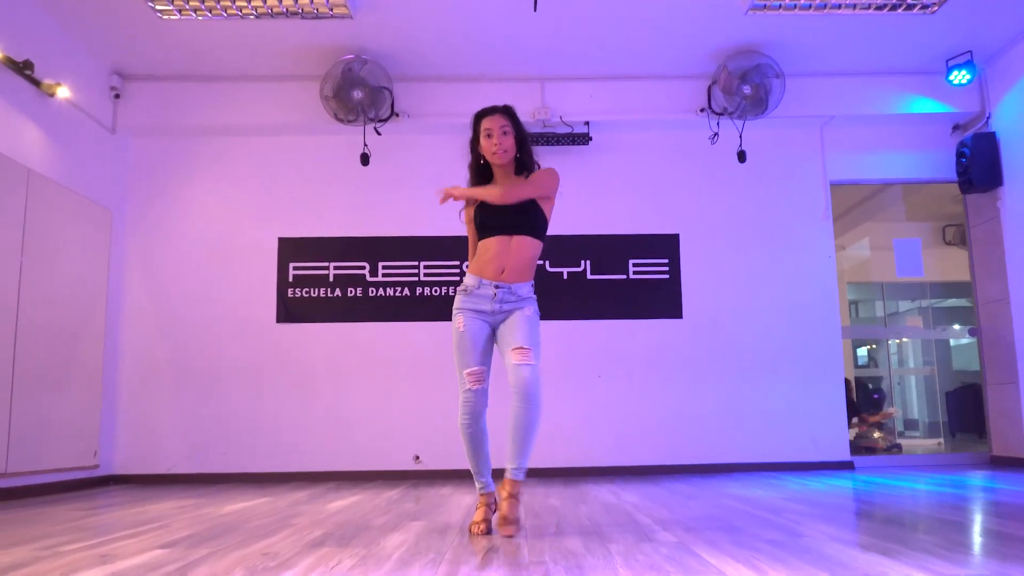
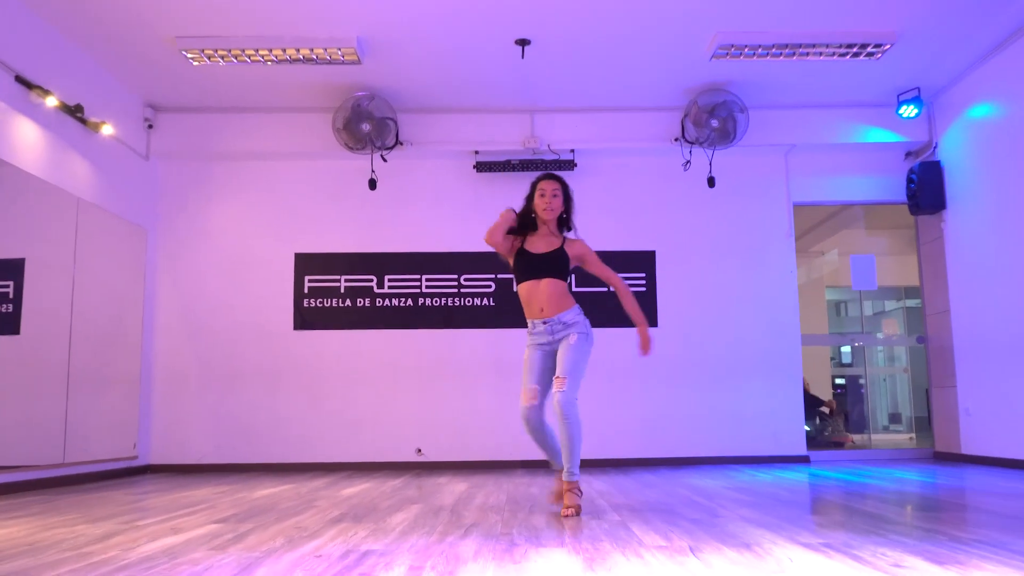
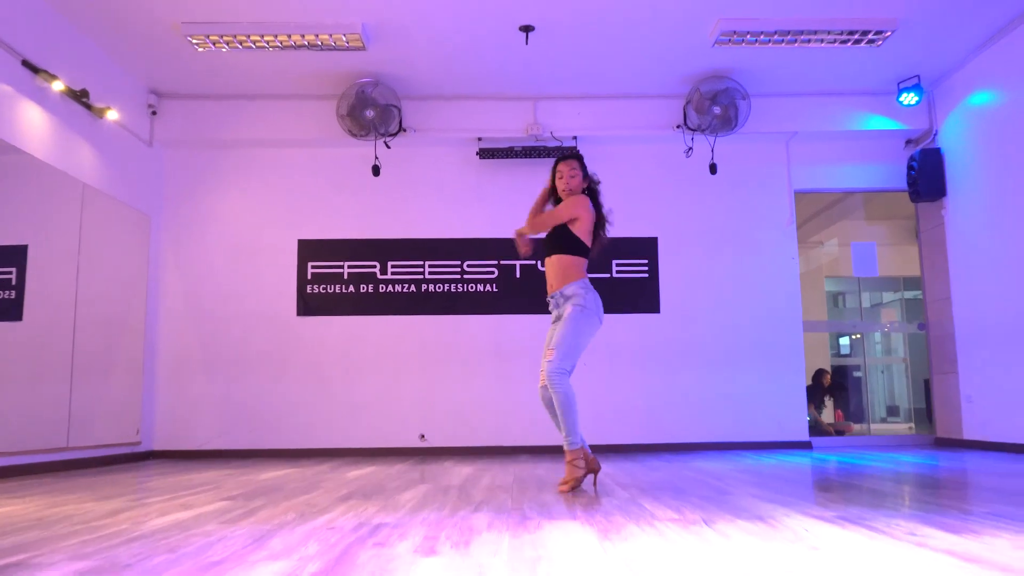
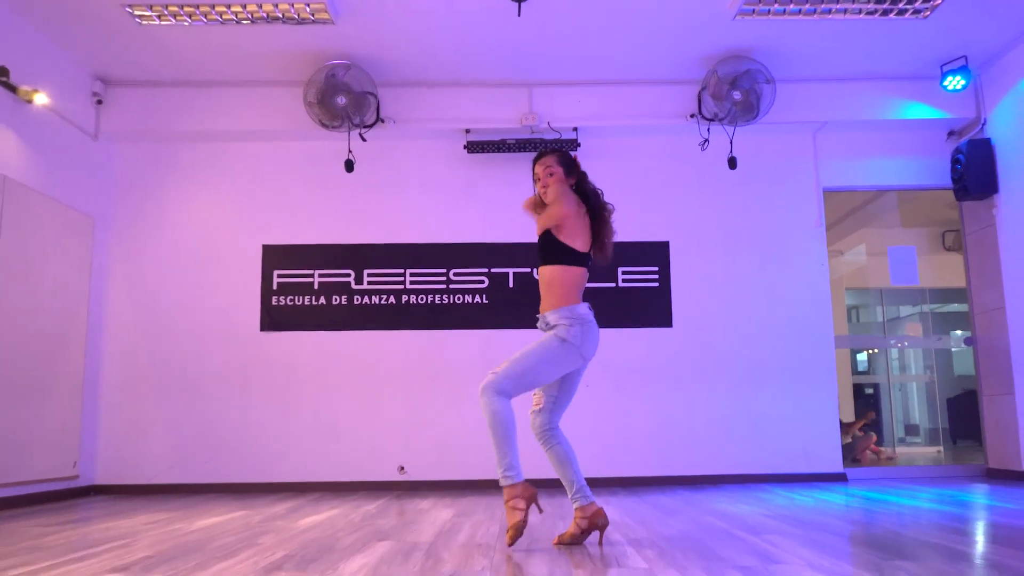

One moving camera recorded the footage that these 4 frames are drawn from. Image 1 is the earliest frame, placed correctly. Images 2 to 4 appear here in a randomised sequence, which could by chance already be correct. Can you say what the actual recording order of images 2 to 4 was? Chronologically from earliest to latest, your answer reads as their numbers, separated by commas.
2, 3, 4
